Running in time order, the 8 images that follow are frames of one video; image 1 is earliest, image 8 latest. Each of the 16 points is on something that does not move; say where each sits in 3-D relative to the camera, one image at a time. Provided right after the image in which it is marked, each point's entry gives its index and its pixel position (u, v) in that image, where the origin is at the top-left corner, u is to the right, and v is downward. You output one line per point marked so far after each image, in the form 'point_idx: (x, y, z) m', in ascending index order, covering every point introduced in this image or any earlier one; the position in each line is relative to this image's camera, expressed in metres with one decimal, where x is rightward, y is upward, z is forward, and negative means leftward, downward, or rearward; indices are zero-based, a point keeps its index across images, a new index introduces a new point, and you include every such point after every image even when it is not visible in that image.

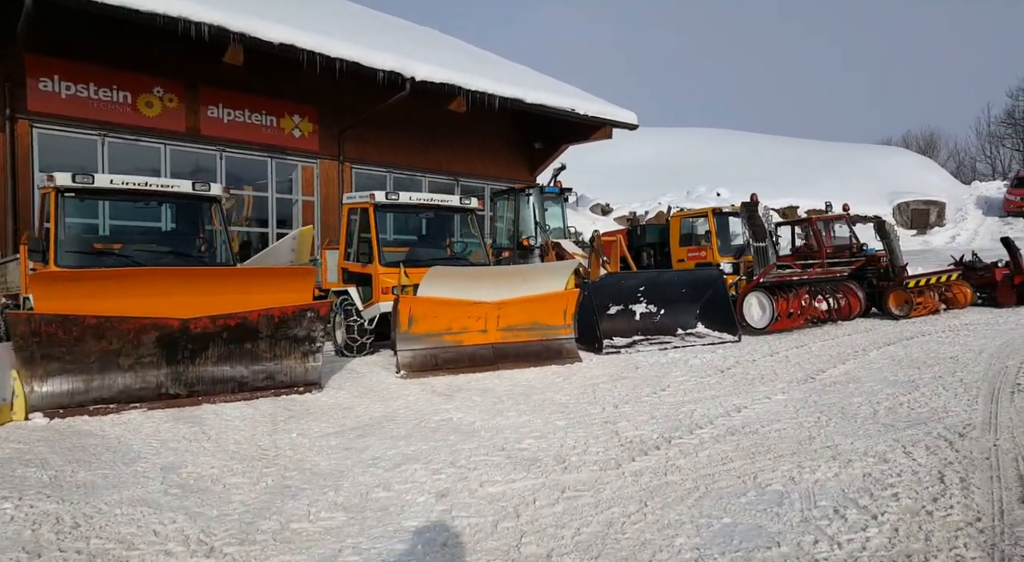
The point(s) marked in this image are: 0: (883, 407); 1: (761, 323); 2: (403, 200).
0: (+2.7, -0.9, +4.5) m
1: (+3.6, -0.6, +9.0) m
2: (-1.3, +0.9, +7.1) m
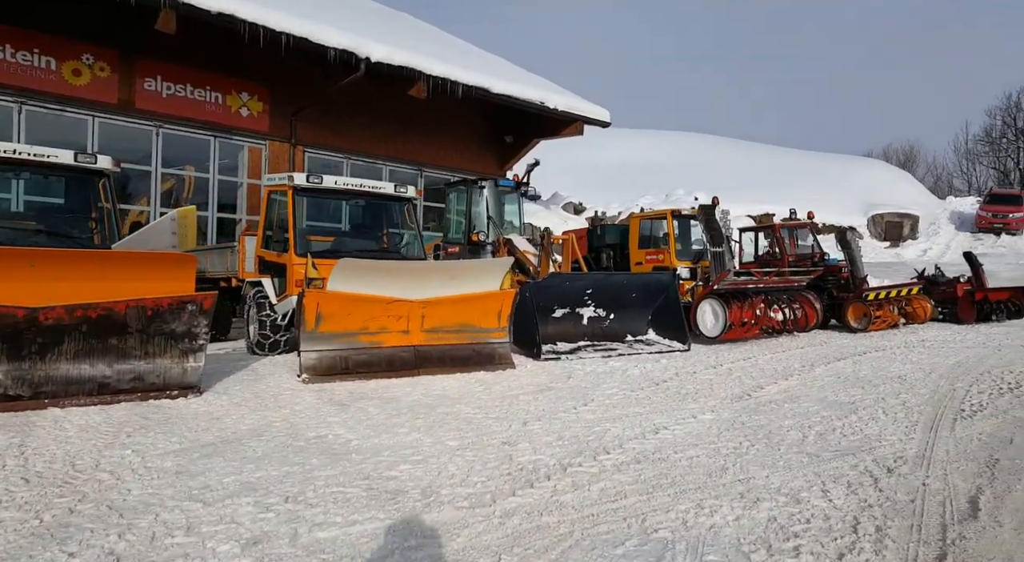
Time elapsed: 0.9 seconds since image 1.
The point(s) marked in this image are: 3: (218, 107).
0: (+2.0, -1.0, +4.2) m
1: (+2.7, -0.7, +8.6) m
2: (-2.0, +1.0, +6.6) m
3: (-5.1, +2.9, +10.9) m
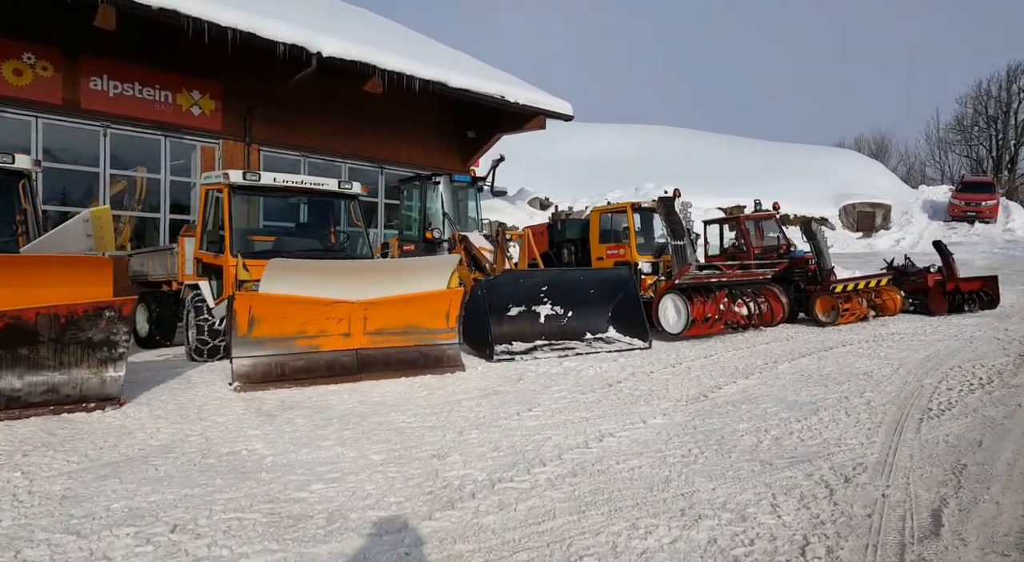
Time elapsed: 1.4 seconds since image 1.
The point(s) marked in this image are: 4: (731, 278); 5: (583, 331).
0: (+1.6, -1.0, +4.0) m
1: (+2.2, -0.6, +8.4) m
2: (-2.5, +1.0, +6.3) m
3: (-5.7, +2.9, +10.4) m
4: (+3.1, 0.0, +8.8) m
5: (+0.9, -0.6, +7.8) m
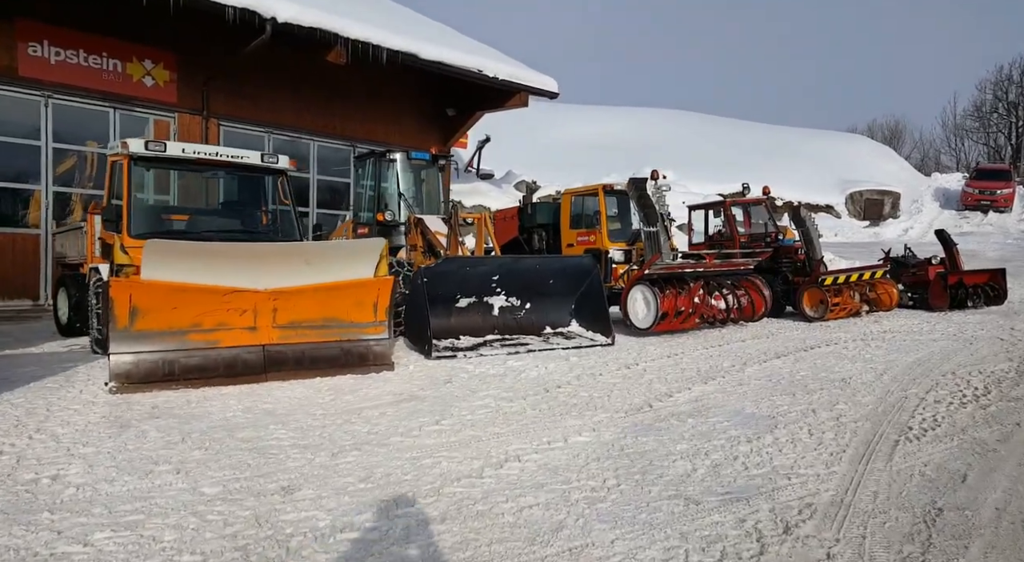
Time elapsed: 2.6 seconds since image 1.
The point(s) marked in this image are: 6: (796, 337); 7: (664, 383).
0: (+1.0, -1.0, +3.3) m
1: (+1.7, -0.5, +7.8) m
2: (-3.0, +1.1, +5.6) m
3: (-6.2, +3.2, +9.7) m
4: (+2.6, +0.2, +8.1) m
5: (+0.4, -0.5, +7.2) m
6: (+3.4, -0.7, +7.5) m
7: (+1.2, -0.8, +5.0) m
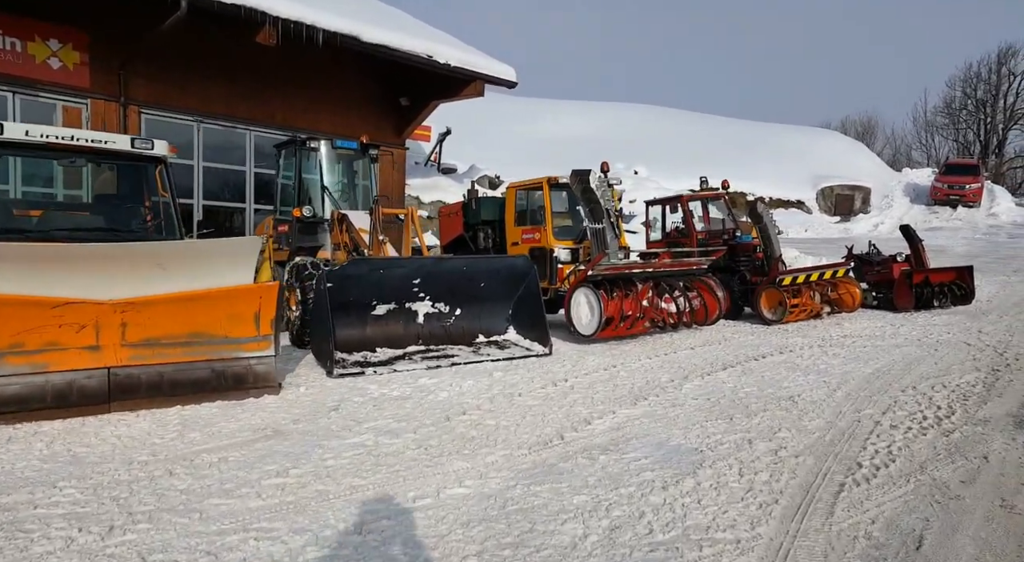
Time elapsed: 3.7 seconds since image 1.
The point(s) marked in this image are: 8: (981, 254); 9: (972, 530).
0: (+0.4, -1.0, +2.6) m
1: (+0.9, -0.5, +7.1) m
2: (-3.7, +1.1, +4.8) m
3: (-7.1, +3.1, +8.8) m
4: (+1.8, +0.1, +7.5) m
5: (-0.4, -0.5, +6.4) m
6: (+2.6, -0.7, +6.9) m
7: (+0.5, -0.9, +4.4) m
8: (+12.5, +0.7, +16.6) m
9: (+1.9, -1.0, +2.6) m
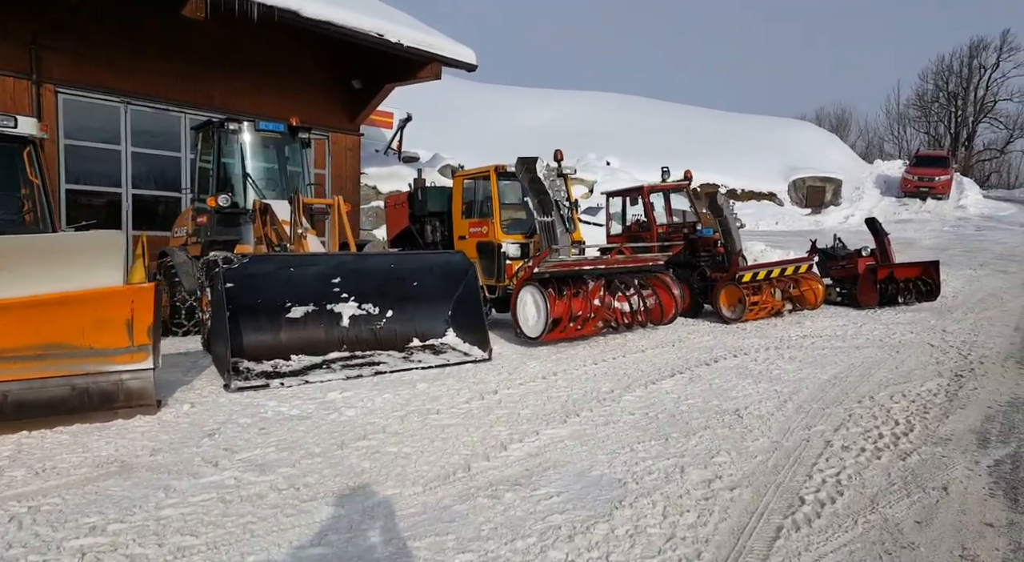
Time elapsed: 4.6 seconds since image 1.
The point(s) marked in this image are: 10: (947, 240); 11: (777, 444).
0: (-0.1, -1.1, +2.1) m
1: (+0.2, -0.5, +6.6) m
2: (-4.3, +1.1, +4.1) m
3: (-7.8, +3.2, +7.9) m
4: (+1.1, +0.2, +7.0) m
5: (-1.0, -0.5, +5.9) m
6: (+2.0, -0.7, +6.4) m
7: (0.0, -0.9, +3.8) m
8: (+11.5, +0.9, +16.4) m
9: (+1.4, -1.1, +2.2) m
10: (+12.2, +1.1, +17.6) m
11: (+1.5, -0.9, +3.6) m
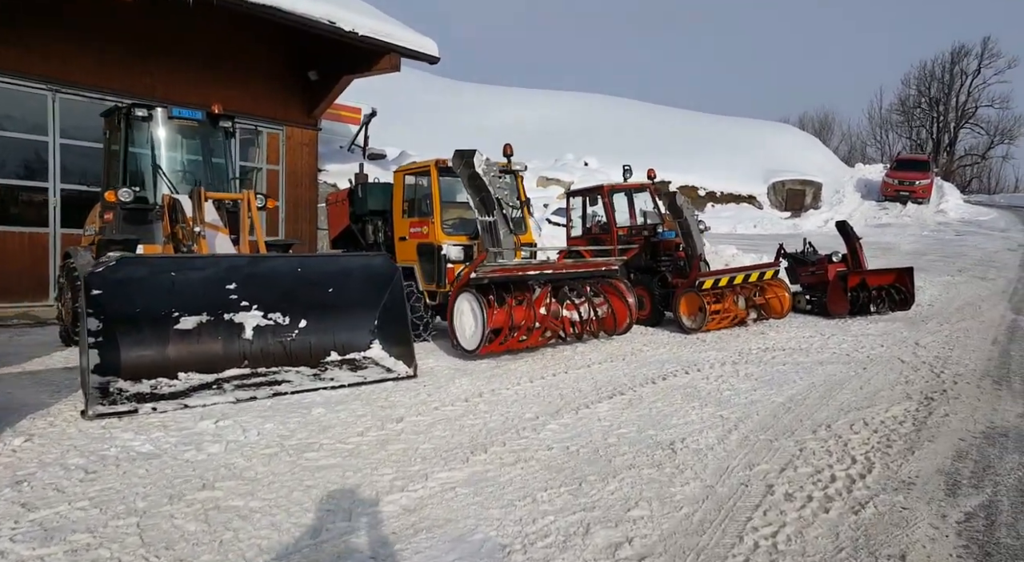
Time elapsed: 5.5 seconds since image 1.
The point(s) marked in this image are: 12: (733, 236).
0: (-0.6, -1.1, +1.5) m
1: (-0.4, -0.6, +6.0) m
2: (-4.9, +1.0, +3.3) m
3: (-8.4, +3.2, +7.1) m
4: (+0.5, +0.1, +6.4) m
5: (-1.6, -0.6, +5.2) m
6: (+1.4, -0.7, +5.8) m
7: (-0.6, -0.9, +3.2) m
8: (+10.6, +0.8, +16.1) m
9: (+0.9, -1.1, +1.6) m
10: (+11.4, +1.0, +17.3) m
11: (+1.0, -1.0, +3.0) m
12: (+7.0, +1.4, +19.9) m
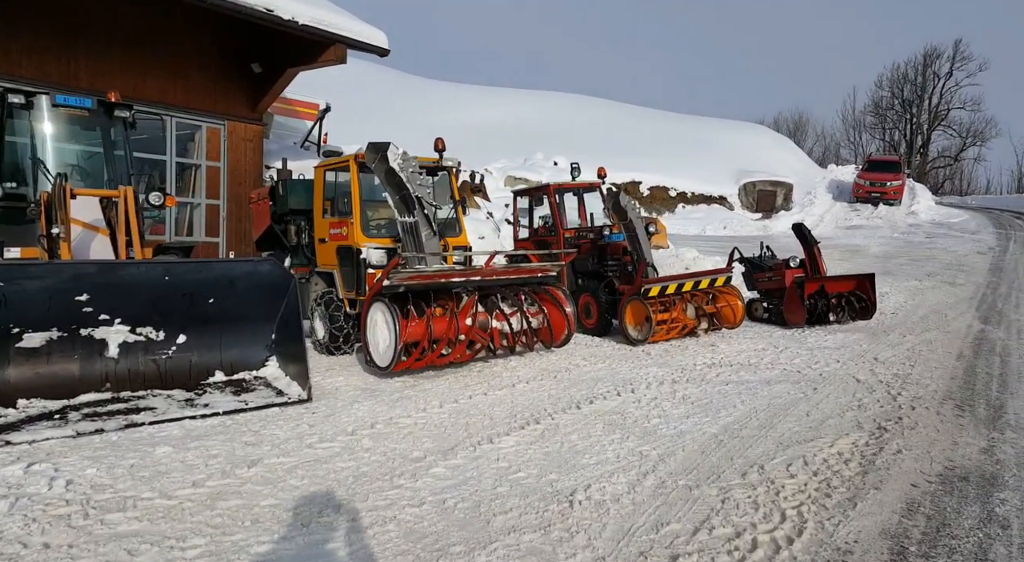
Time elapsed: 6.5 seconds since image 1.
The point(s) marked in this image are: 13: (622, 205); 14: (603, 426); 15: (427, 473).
0: (-1.2, -1.2, +0.8) m
1: (-1.1, -0.7, +5.3) m
2: (-5.5, +1.0, +2.6) m
3: (-9.1, +3.1, +6.2) m
4: (-0.2, 0.0, +5.8) m
5: (-2.3, -0.7, +4.6) m
6: (+0.7, -0.8, +5.3) m
7: (-1.2, -1.0, +2.6) m
8: (+9.6, +0.7, +15.8) m
9: (+0.4, -1.2, +1.0) m
10: (+10.3, +0.9, +17.0) m
11: (+0.3, -1.1, +2.4) m
12: (+5.9, +1.4, +19.5) m
13: (+1.3, +0.8, +7.0) m
14: (+0.6, -0.9, +4.1) m
15: (-0.4, -1.0, +3.3) m
